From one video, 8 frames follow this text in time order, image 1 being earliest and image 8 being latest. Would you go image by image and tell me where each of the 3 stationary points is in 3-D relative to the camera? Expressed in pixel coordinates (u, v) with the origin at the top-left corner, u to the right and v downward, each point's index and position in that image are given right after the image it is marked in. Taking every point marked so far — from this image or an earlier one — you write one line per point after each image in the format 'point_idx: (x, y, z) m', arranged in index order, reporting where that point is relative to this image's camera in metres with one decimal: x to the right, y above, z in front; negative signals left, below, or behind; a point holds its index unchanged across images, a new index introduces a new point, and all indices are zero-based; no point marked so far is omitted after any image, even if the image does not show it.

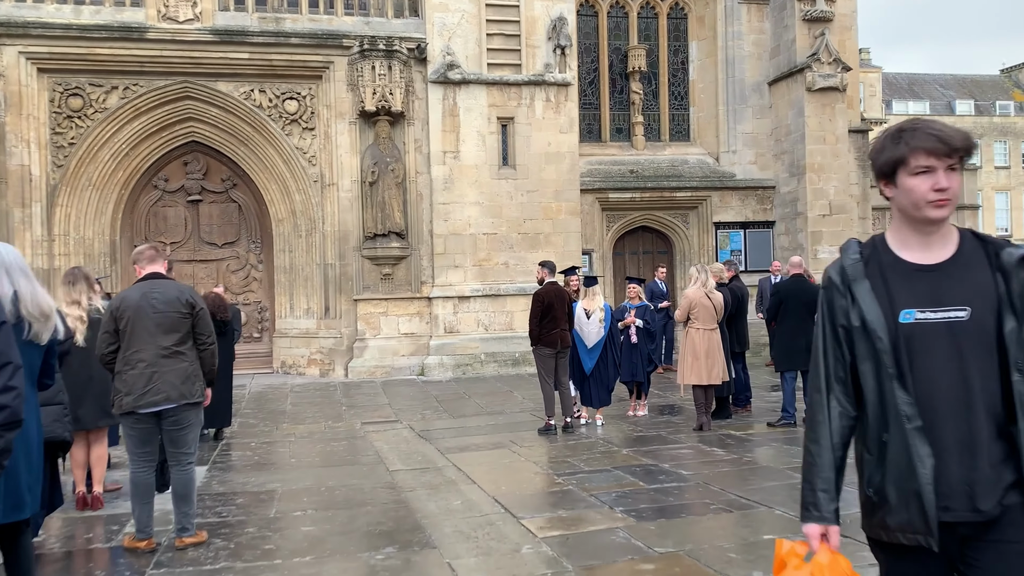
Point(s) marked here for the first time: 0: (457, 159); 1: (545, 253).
0: (-0.8, +2.0, +13.4) m
1: (+0.5, +0.5, +13.8) m
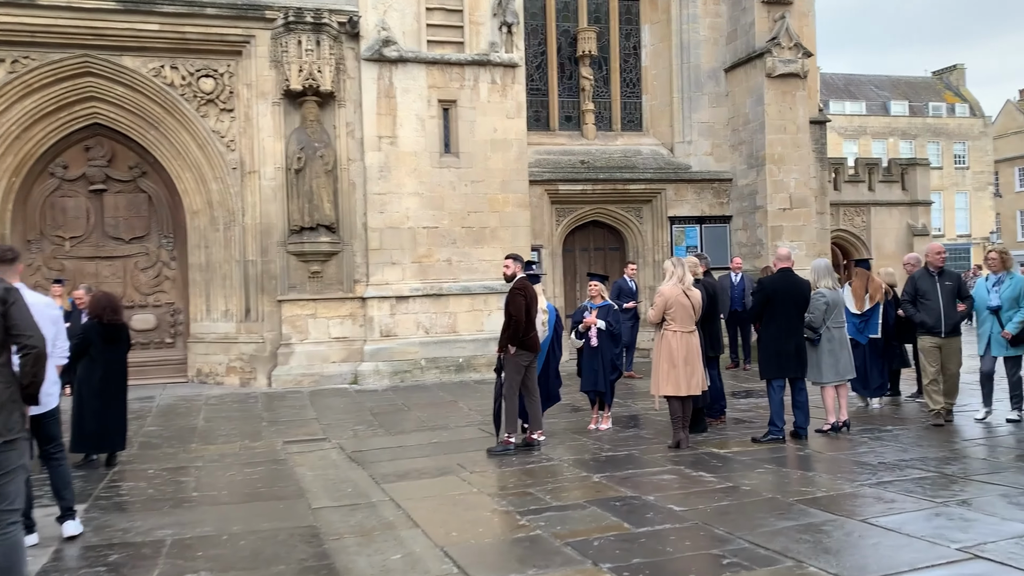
0: (-1.6, +2.0, +12.2) m
1: (-0.3, +0.6, +12.6) m
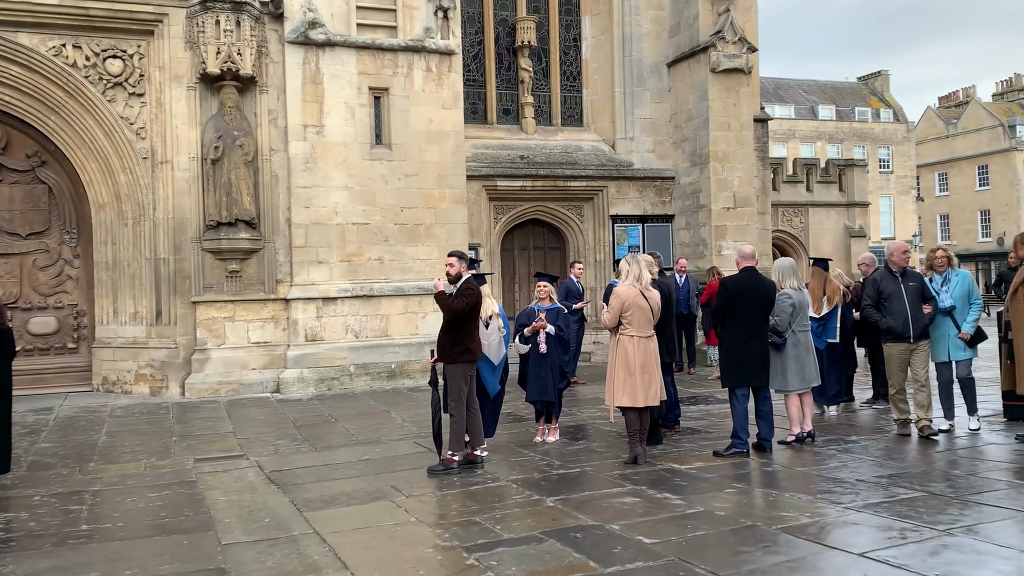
0: (-2.4, +2.0, +11.4) m
1: (-1.2, +0.5, +11.9) m
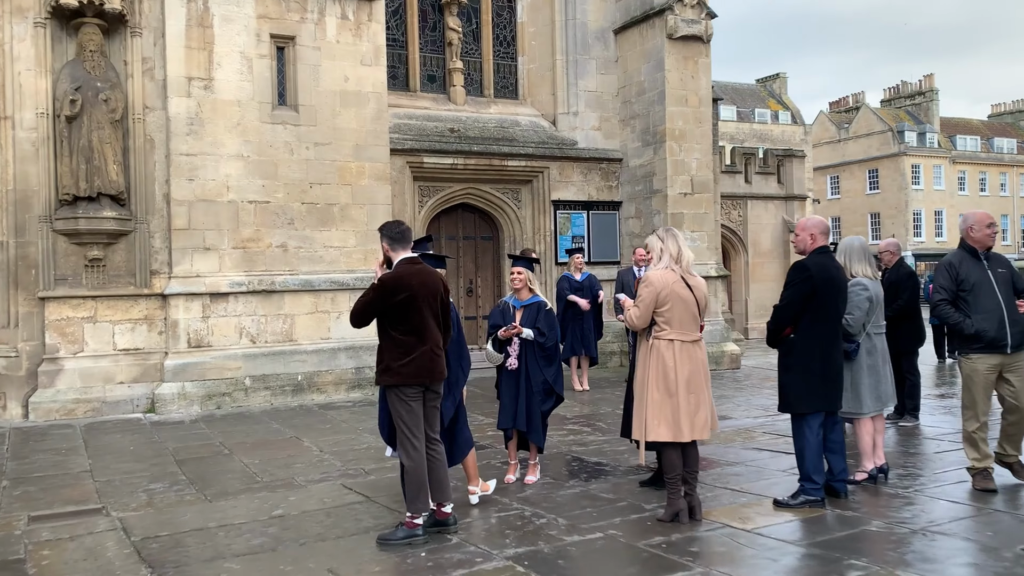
0: (-3.1, +2.0, +9.2) m
1: (-1.9, +0.6, +9.8) m
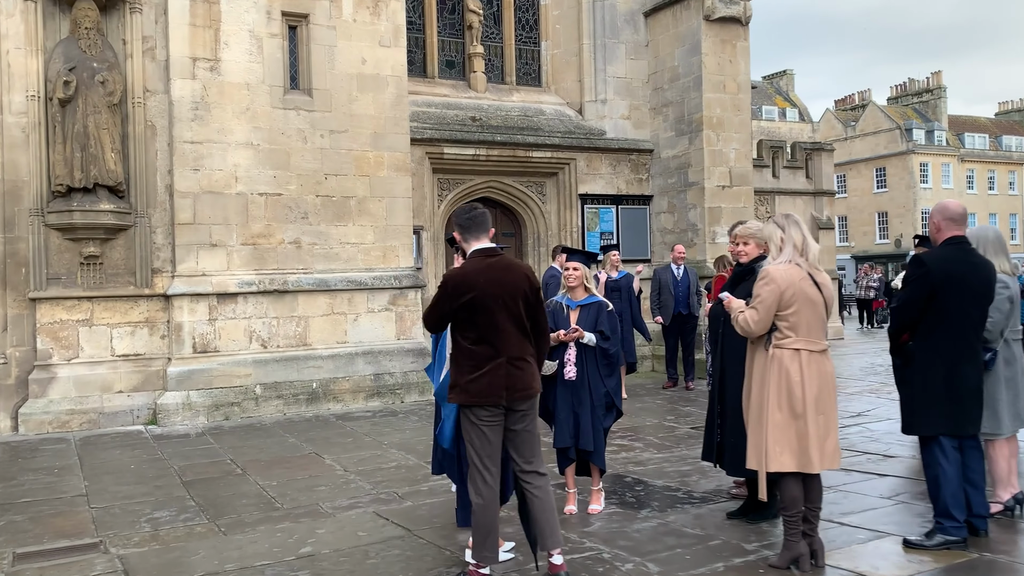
0: (-2.8, +2.0, +8.4) m
1: (-1.6, +0.6, +9.1) m
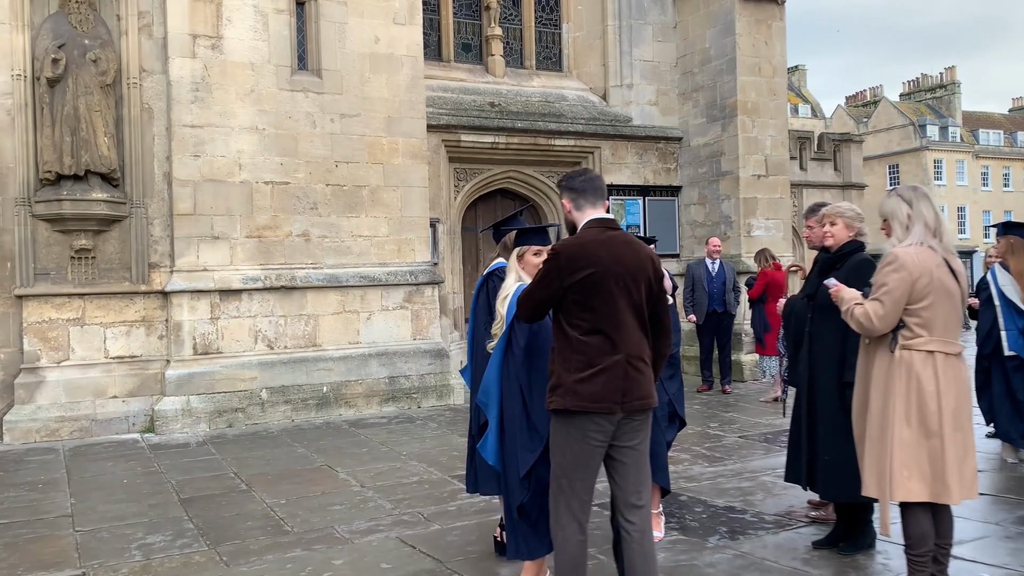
0: (-2.6, +2.1, +7.7) m
1: (-1.4, +0.7, +8.4) m
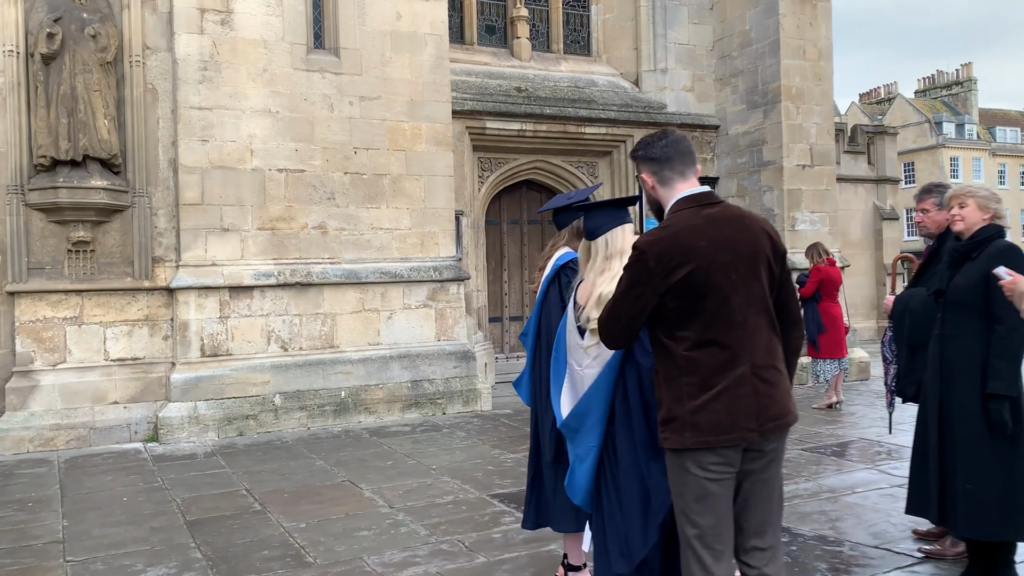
0: (-2.3, +2.1, +7.1) m
1: (-1.1, +0.7, +7.8) m
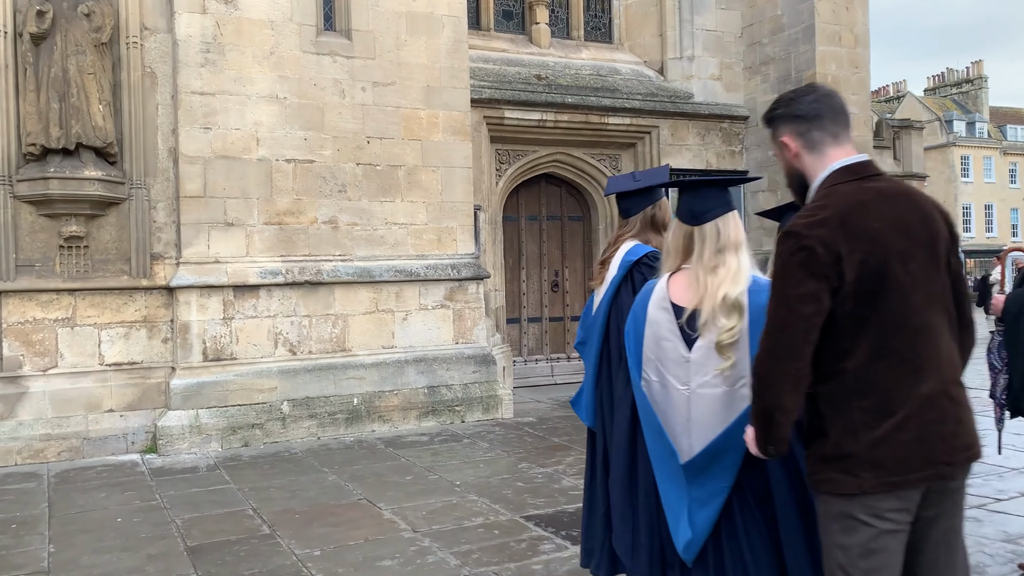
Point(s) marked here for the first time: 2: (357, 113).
0: (-2.1, +2.1, +6.6) m
1: (-0.9, +0.7, +7.3) m
2: (-1.2, +1.4, +7.1) m
